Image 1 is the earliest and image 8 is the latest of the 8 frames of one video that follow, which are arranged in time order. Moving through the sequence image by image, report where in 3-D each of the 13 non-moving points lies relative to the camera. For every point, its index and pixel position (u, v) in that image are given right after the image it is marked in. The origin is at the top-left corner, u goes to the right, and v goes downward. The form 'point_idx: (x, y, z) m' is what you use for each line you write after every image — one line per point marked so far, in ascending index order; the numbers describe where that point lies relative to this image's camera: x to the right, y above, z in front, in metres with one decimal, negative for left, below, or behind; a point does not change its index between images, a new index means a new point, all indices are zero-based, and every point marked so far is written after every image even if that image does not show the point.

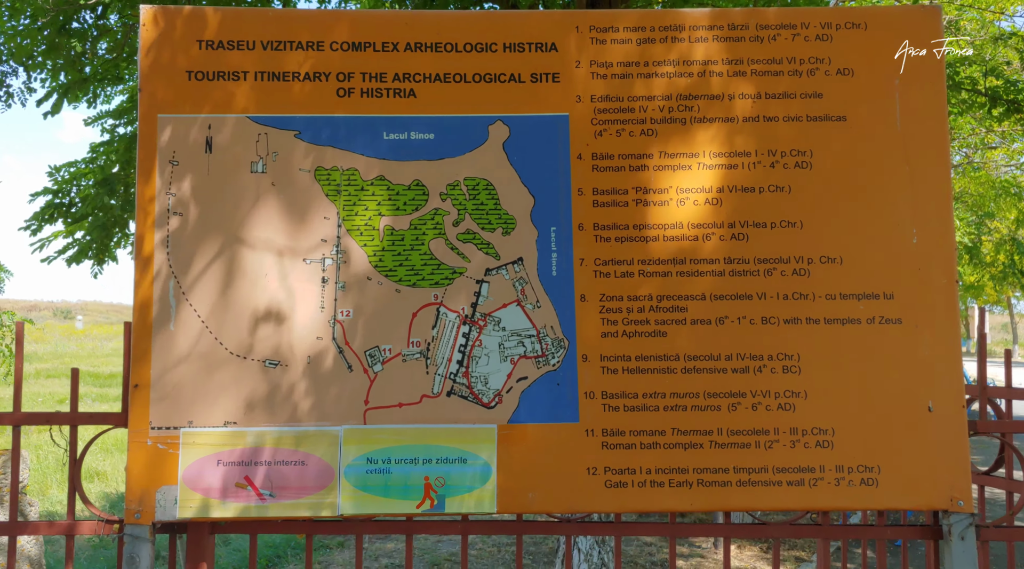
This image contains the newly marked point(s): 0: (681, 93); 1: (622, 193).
0: (+0.5, +0.6, +2.9) m
1: (+0.3, +0.3, +2.9) m
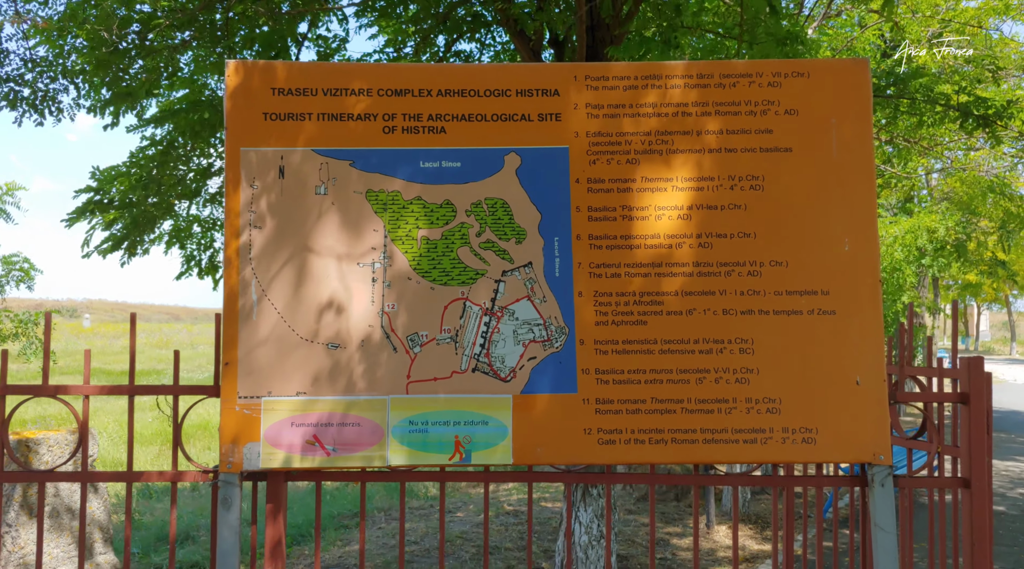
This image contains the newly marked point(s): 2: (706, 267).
0: (+0.6, +0.6, +3.6) m
1: (+0.4, +0.3, +3.6) m
2: (+0.7, +0.1, +3.5) m
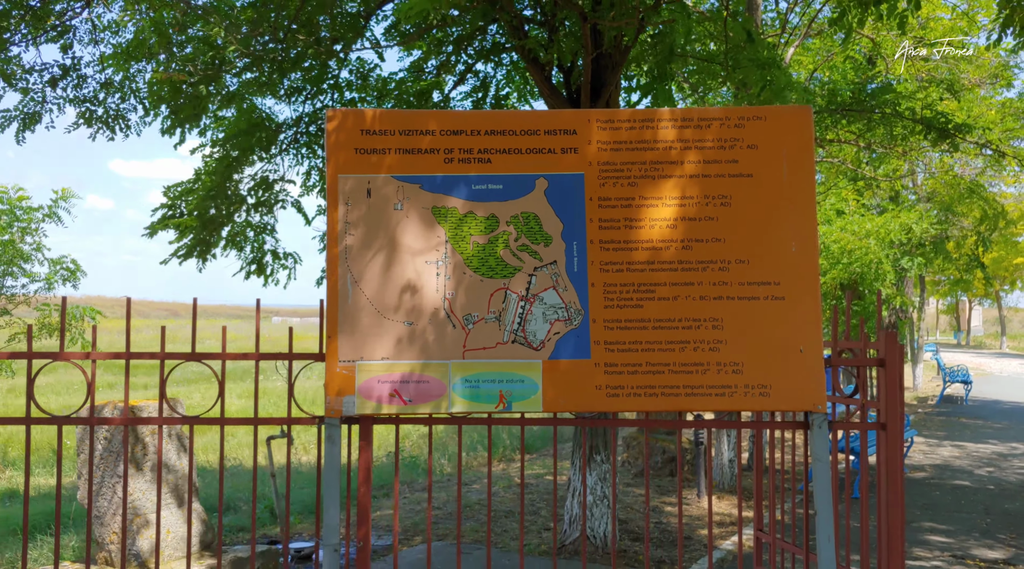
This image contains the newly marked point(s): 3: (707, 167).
0: (+0.7, +0.6, +4.8) m
1: (+0.5, +0.3, +4.8) m
2: (+0.9, +0.1, +4.7) m
3: (+1.0, +0.6, +4.8) m
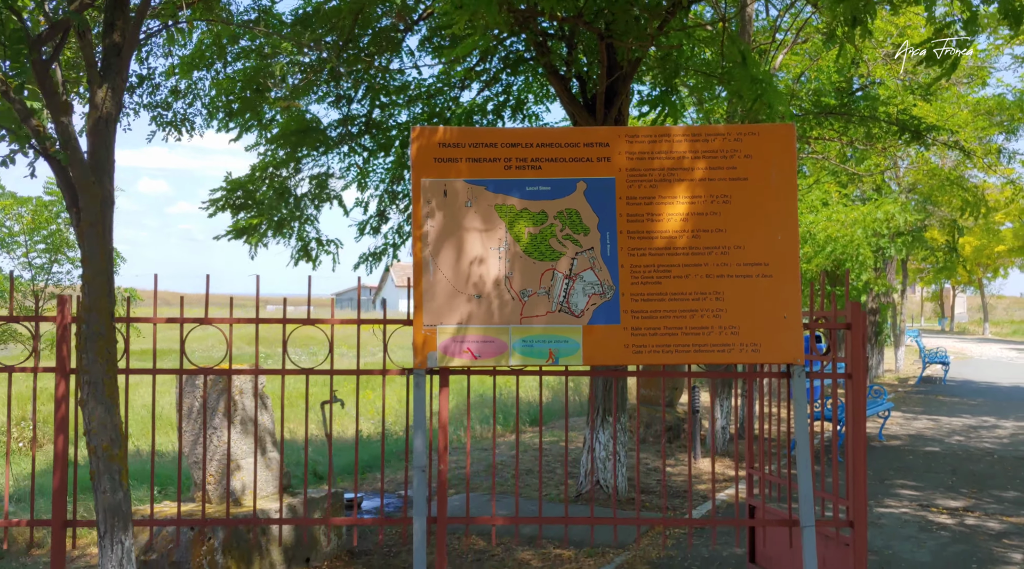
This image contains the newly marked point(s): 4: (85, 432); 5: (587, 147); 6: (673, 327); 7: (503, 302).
0: (+1.0, +0.7, +6.1) m
1: (+0.8, +0.4, +6.0) m
2: (+1.2, +0.2, +6.0) m
3: (+1.3, +0.7, +6.0) m
4: (-2.1, -0.7, +4.7) m
5: (+0.5, +0.9, +6.1) m
6: (+1.0, -0.3, +6.0) m
7: (-0.1, -0.1, +6.0) m
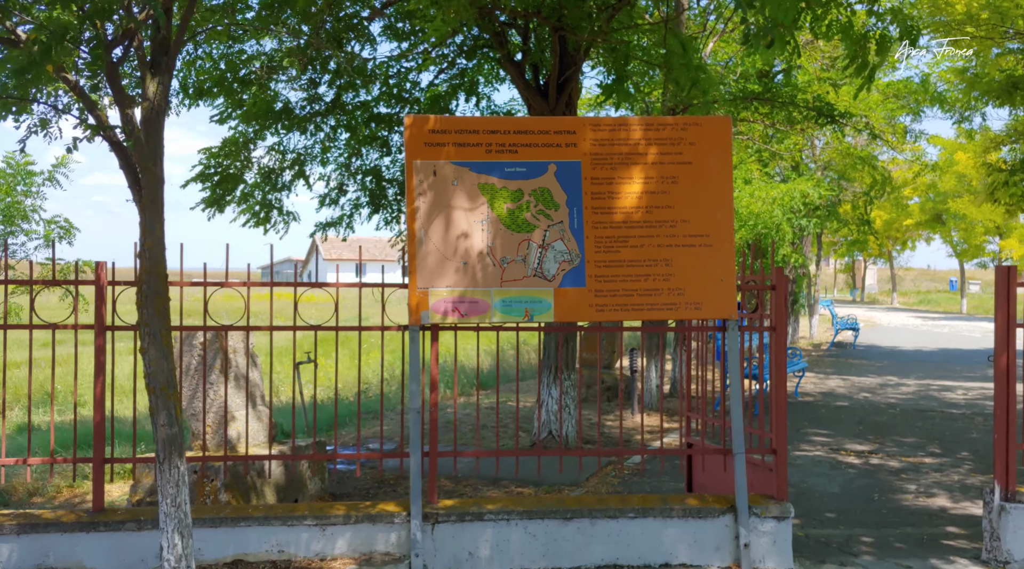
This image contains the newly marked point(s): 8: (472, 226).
0: (+0.8, +1.0, +7.1) m
1: (+0.7, +0.7, +7.1) m
2: (+1.0, +0.5, +7.1) m
3: (+1.1, +0.9, +7.1) m
4: (-2.1, -0.5, +5.5) m
5: (+0.3, +1.1, +7.1) m
6: (+0.9, 0.0, +7.0) m
7: (-0.2, +0.1, +7.0) m
8: (-0.3, +0.4, +7.0) m
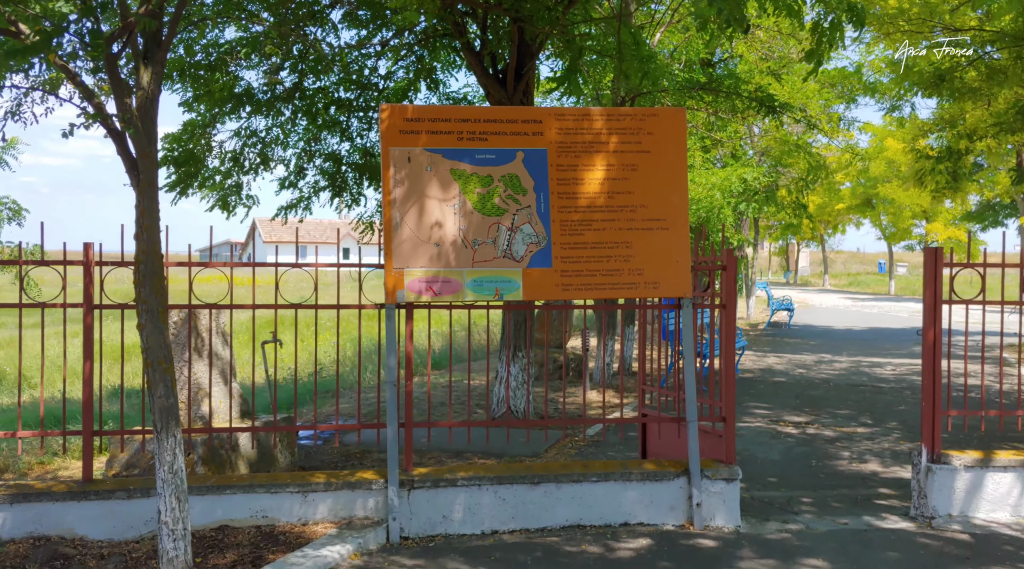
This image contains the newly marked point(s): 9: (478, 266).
0: (+0.6, +1.1, +7.6) m
1: (+0.4, +0.8, +7.5) m
2: (+0.8, +0.6, +7.6) m
3: (+0.9, +1.1, +7.6) m
4: (-2.2, -0.4, +5.8) m
5: (+0.1, +1.3, +7.5) m
6: (+0.6, +0.1, +7.5) m
7: (-0.4, +0.3, +7.4) m
8: (-0.5, +0.6, +7.4) m
9: (-0.3, +0.1, +7.4) m
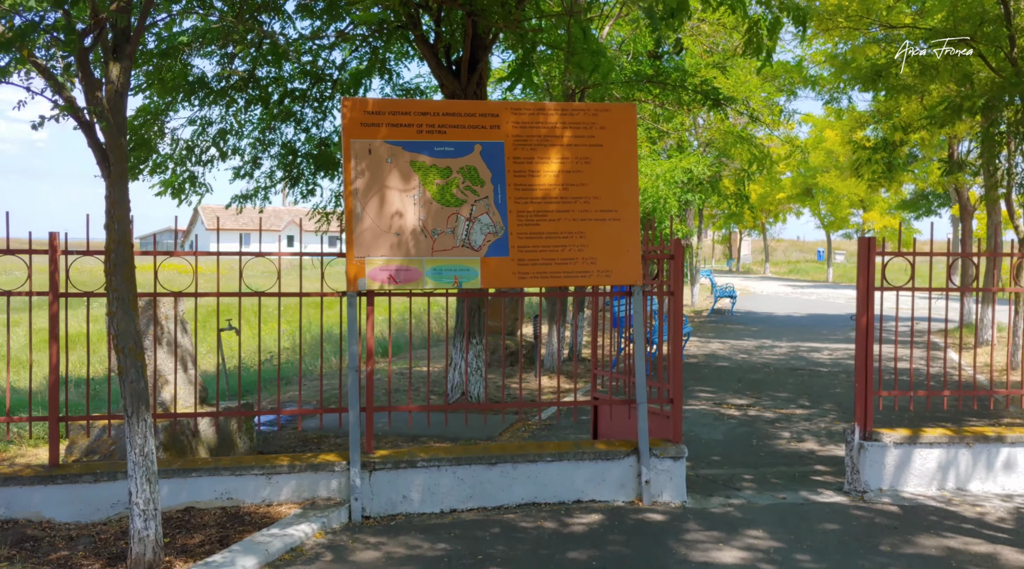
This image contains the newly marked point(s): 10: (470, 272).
0: (+0.3, +1.2, +7.9) m
1: (+0.1, +0.9, +7.8) m
2: (+0.4, +0.7, +7.9) m
3: (+0.5, +1.2, +7.9) m
4: (-2.5, -0.3, +6.0) m
5: (-0.3, +1.4, +7.8) m
6: (+0.3, +0.2, +7.8) m
7: (-0.8, +0.4, +7.6) m
8: (-0.9, +0.7, +7.6) m
9: (-0.6, +0.2, +7.7) m
10: (-0.4, +0.1, +7.7) m
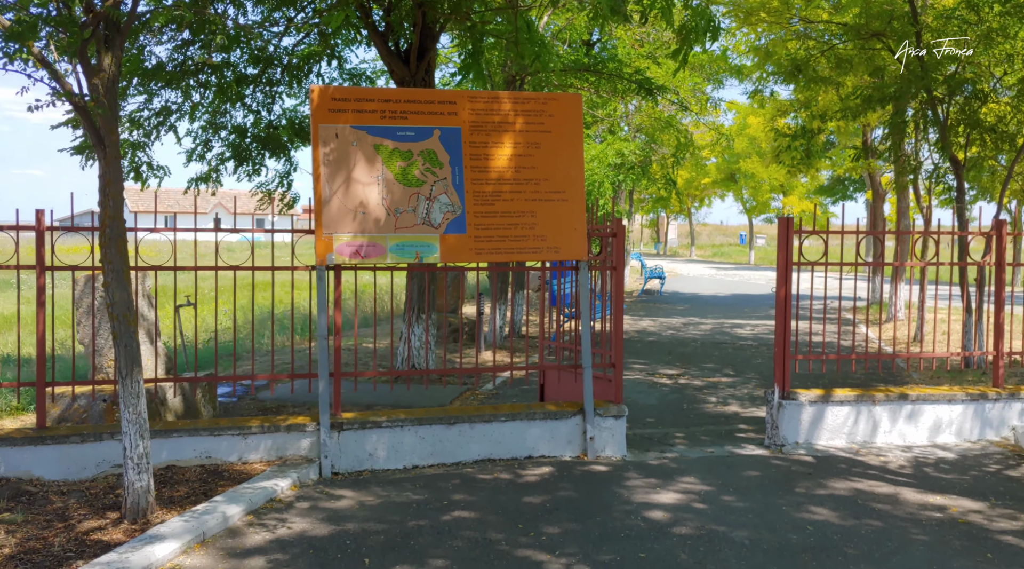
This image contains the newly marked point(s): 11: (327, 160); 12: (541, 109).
0: (-0.1, +1.5, +8.6) m
1: (-0.3, +1.1, +8.5) m
2: (0.0, +0.9, +8.6) m
3: (+0.1, +1.4, +8.6) m
4: (-2.7, -0.1, +6.5) m
5: (-0.6, +1.6, +8.4) m
6: (-0.1, +0.4, +8.5) m
7: (-1.1, +0.6, +8.3) m
8: (-1.2, +0.9, +8.2) m
9: (-1.0, +0.5, +8.3) m
10: (-0.7, +0.3, +8.4) m
11: (-1.6, +1.1, +8.1) m
12: (+0.3, +1.6, +8.7) m
